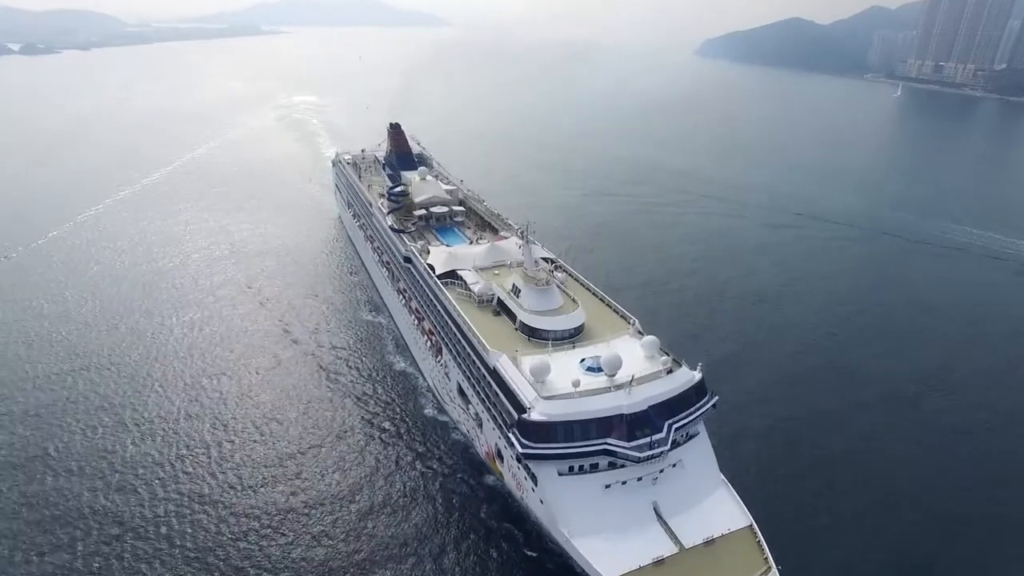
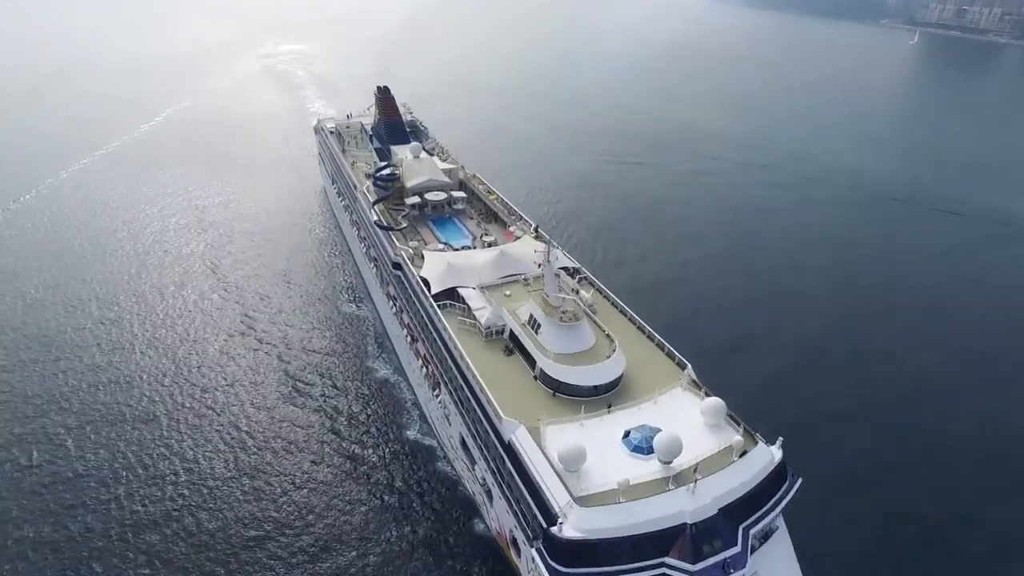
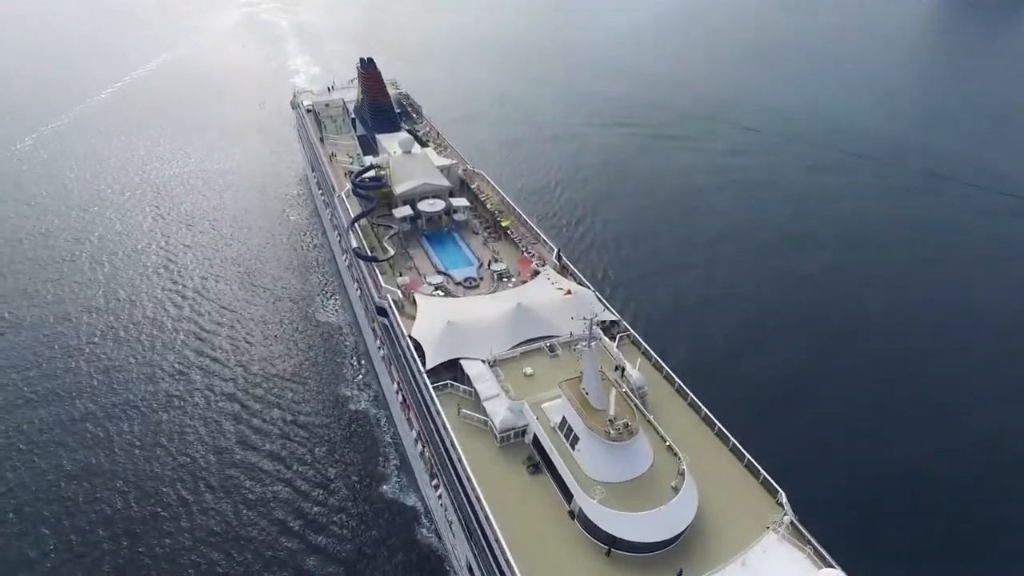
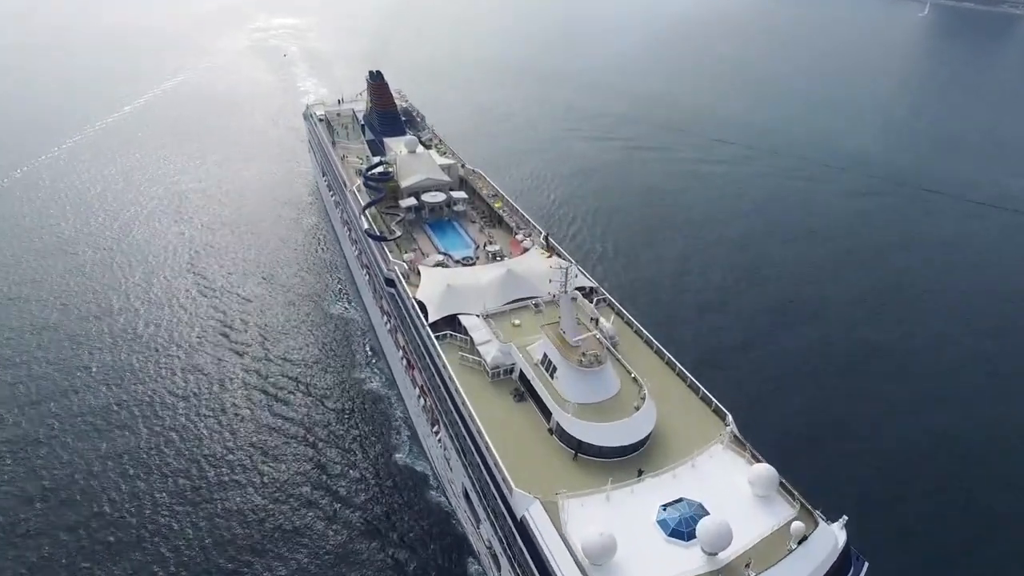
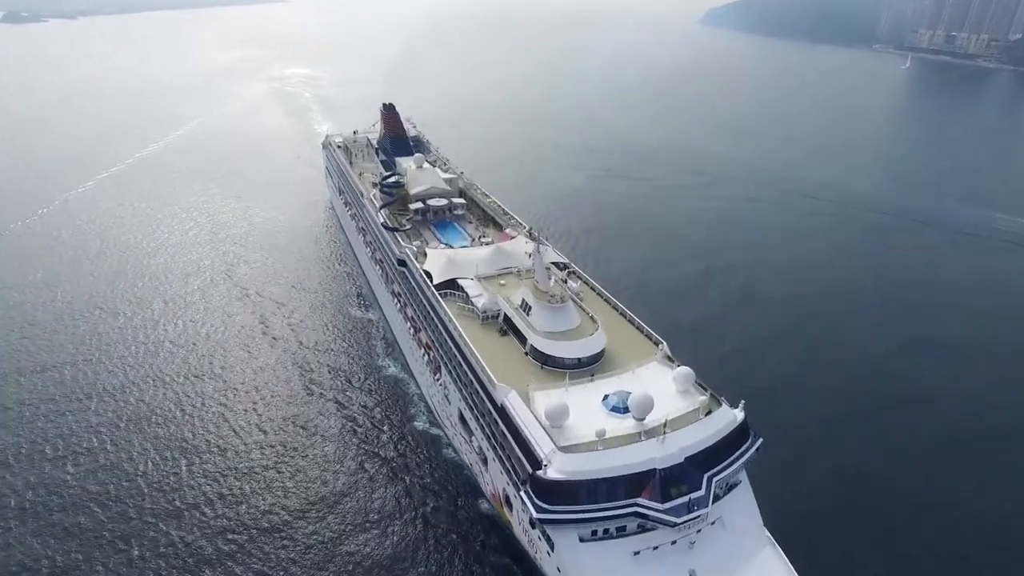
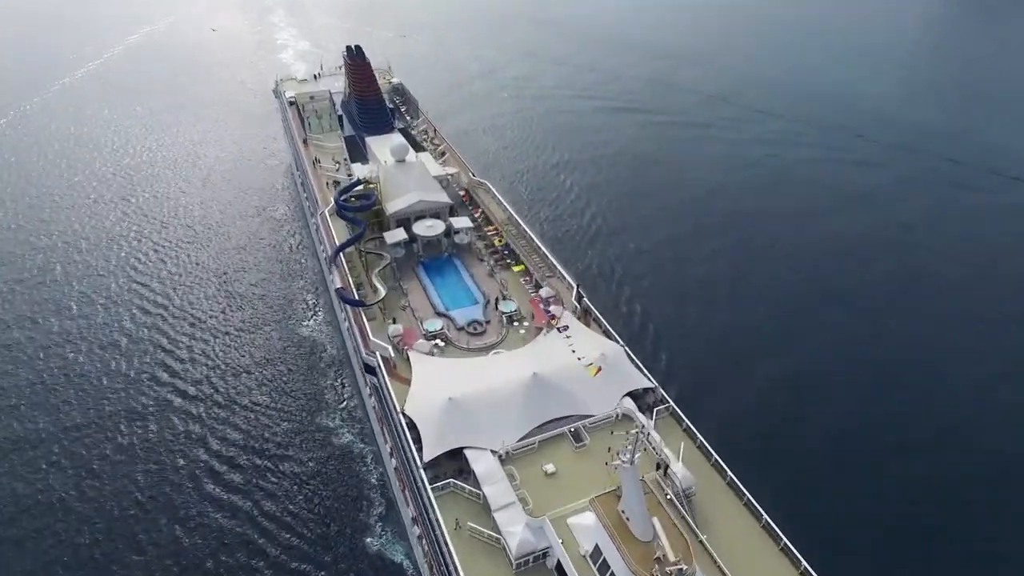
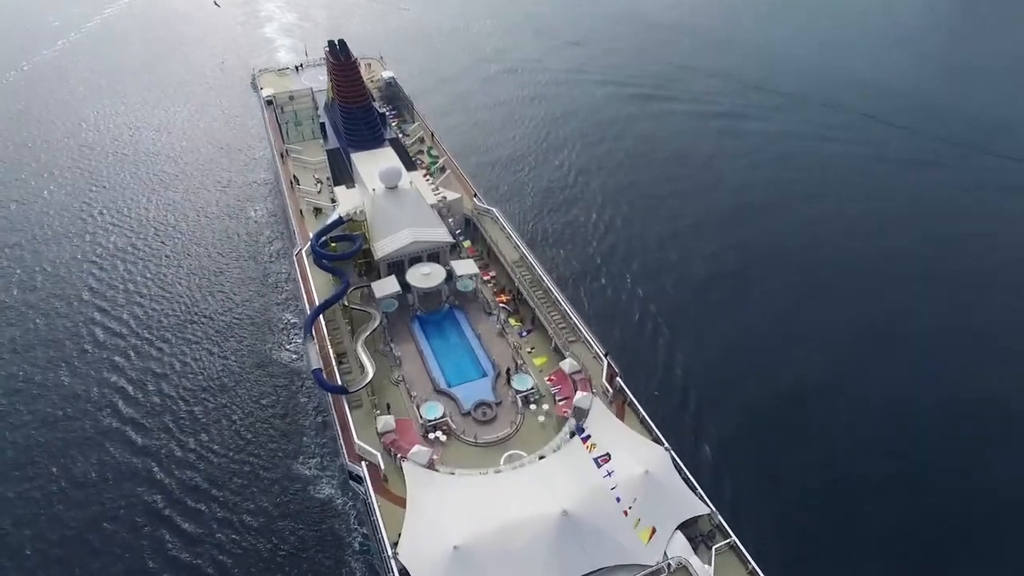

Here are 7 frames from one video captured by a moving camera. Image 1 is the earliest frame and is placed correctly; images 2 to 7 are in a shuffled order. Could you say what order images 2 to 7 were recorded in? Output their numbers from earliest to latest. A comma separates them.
5, 2, 4, 3, 6, 7
